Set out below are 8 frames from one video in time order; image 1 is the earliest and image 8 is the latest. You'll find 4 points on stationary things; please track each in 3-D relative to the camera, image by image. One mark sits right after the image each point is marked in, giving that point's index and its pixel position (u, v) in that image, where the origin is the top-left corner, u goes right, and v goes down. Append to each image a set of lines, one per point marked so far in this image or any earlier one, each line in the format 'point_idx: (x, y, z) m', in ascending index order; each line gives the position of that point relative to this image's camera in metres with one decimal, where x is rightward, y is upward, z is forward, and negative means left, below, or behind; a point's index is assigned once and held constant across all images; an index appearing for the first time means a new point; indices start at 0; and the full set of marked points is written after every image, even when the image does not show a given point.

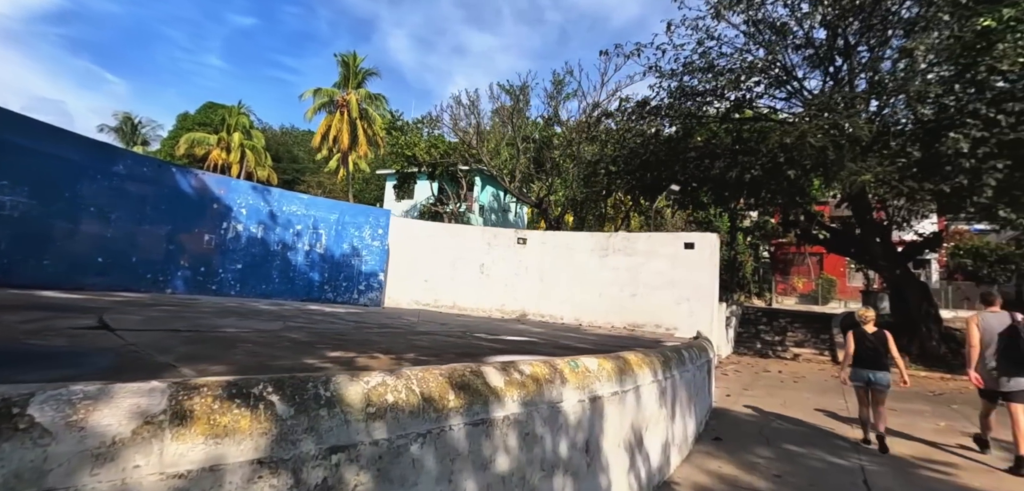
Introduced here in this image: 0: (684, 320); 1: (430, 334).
0: (+3.9, -1.7, +11.5) m
1: (-0.9, -1.0, +5.7) m
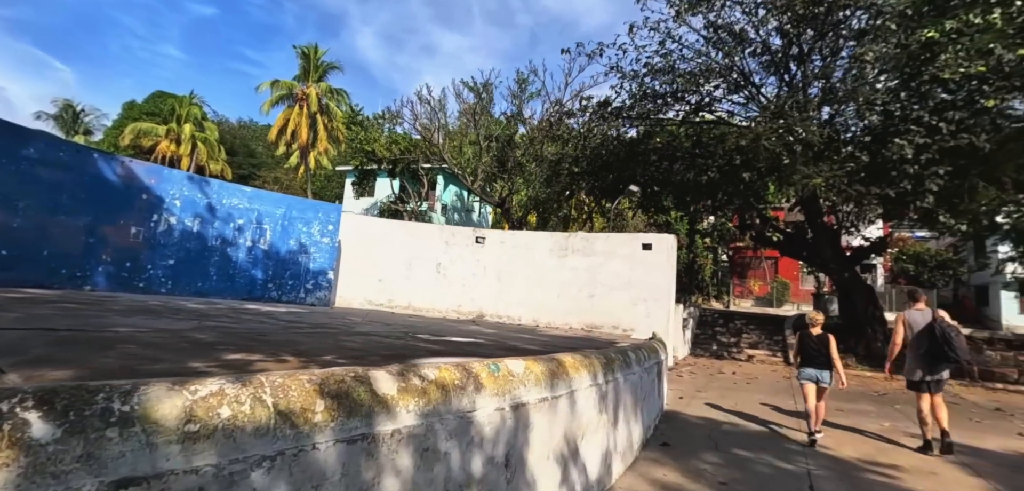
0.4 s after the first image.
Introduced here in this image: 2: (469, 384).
0: (+2.9, -1.7, +11.4) m
1: (-1.6, -1.0, +5.3) m
2: (-0.2, -0.6, +2.1) m
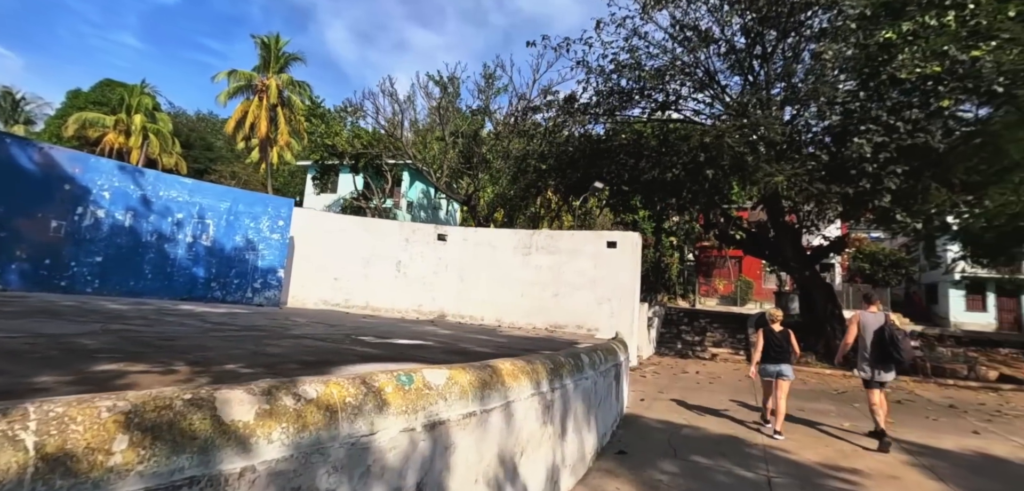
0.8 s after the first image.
0: (+2.1, -1.7, +11.2) m
1: (-2.1, -0.9, +4.9) m
2: (-0.5, -0.5, +1.7) m
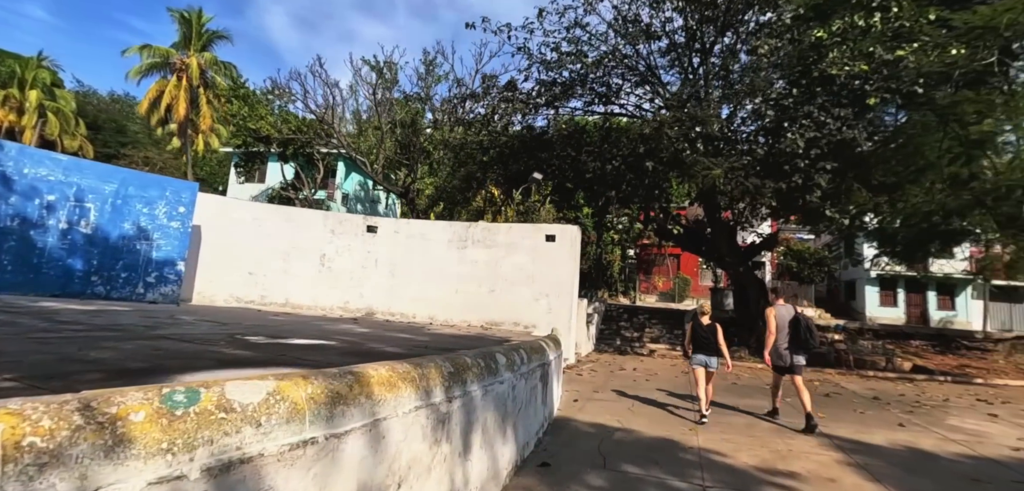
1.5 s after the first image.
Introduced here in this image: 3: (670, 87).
0: (+0.6, -1.5, +10.7) m
1: (-2.8, -0.7, +4.0) m
2: (-0.9, -0.4, +1.0) m
3: (+4.2, +4.2, +13.2) m
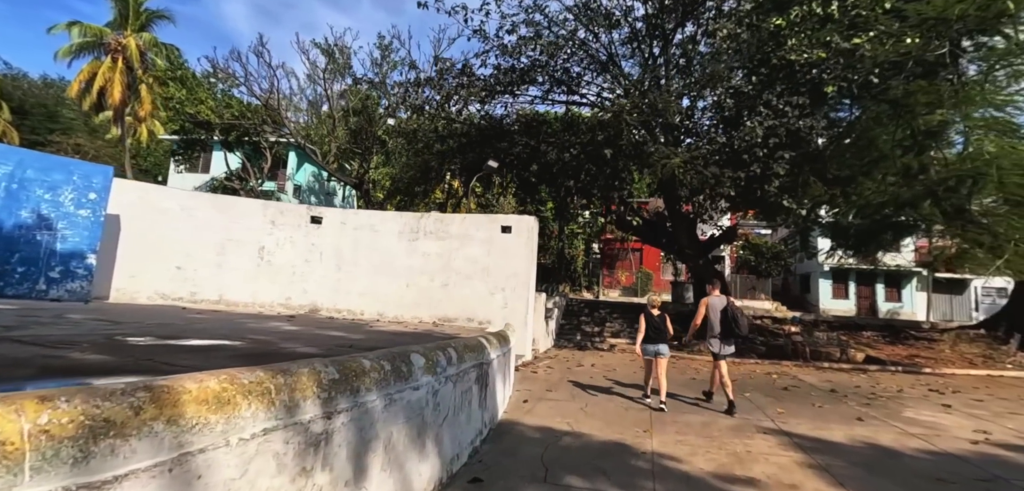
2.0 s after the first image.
0: (-0.3, -1.4, +10.2) m
1: (-3.3, -0.6, +3.3) m
2: (-1.2, -0.3, +0.4) m
3: (+3.0, +4.4, +12.9) m
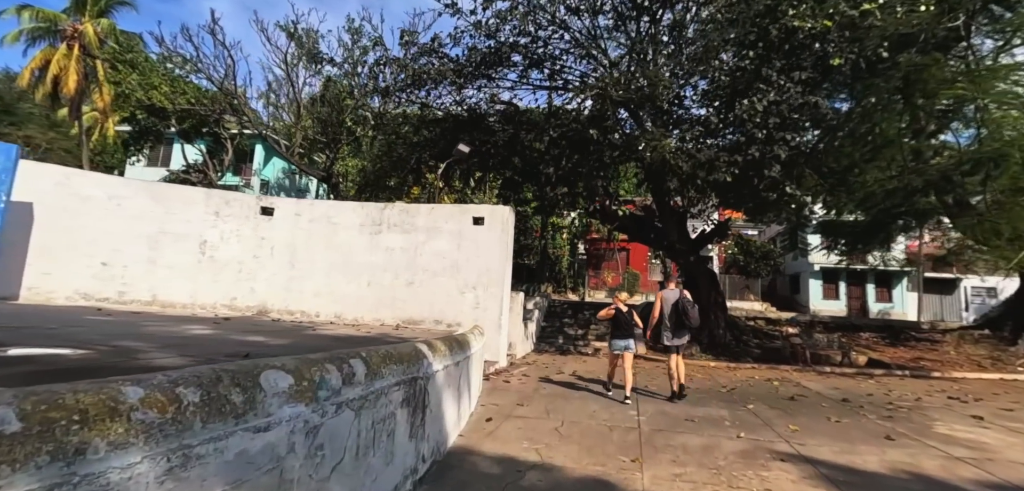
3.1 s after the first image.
0: (-0.8, -1.2, +9.2) m
1: (-3.6, -0.5, +2.2) m
2: (-1.5, -0.1, -0.7) m
3: (+2.5, +4.5, +11.9) m
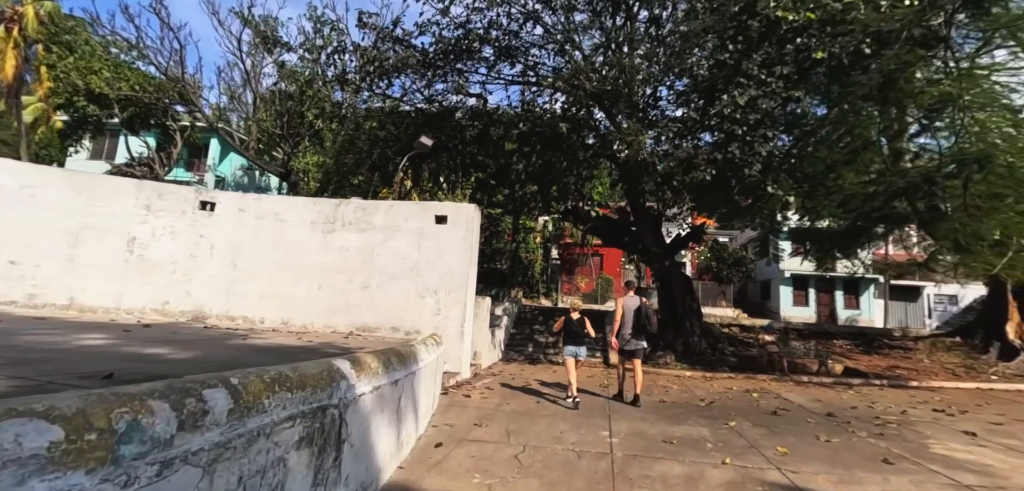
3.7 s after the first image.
0: (-1.4, -1.2, +8.4) m
1: (-3.9, -0.4, +1.3) m
2: (-1.6, 0.0, -1.4) m
3: (+1.8, +4.5, +11.4) m
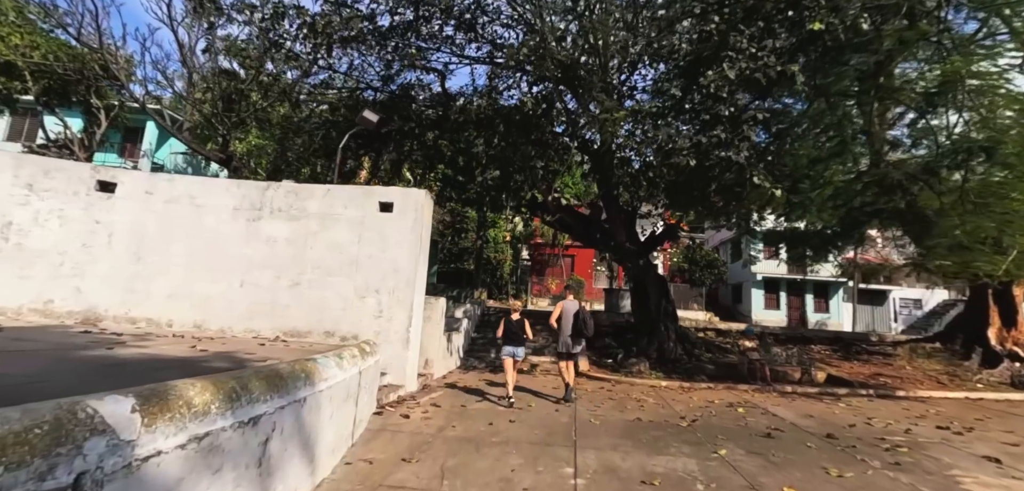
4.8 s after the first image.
0: (-2.1, -1.1, +7.2) m
1: (-4.1, -0.2, 0.0) m
2: (-1.7, +0.1, -2.6) m
3: (+1.0, +4.5, +10.4) m
